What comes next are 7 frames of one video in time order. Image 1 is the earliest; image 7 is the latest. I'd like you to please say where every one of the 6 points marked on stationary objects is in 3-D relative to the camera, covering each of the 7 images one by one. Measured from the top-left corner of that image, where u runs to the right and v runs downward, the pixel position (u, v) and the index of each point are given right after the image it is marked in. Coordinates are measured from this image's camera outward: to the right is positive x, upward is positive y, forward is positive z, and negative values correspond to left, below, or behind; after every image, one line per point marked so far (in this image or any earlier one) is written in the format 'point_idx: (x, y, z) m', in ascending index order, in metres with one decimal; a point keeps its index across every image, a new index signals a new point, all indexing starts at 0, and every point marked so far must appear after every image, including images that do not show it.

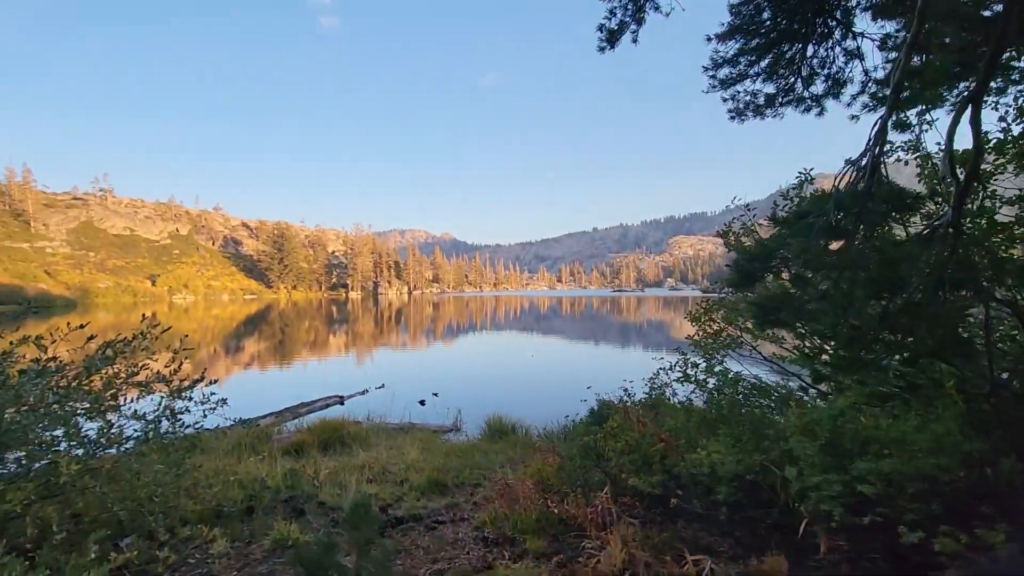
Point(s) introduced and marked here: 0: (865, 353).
0: (+1.8, -0.3, +2.7) m
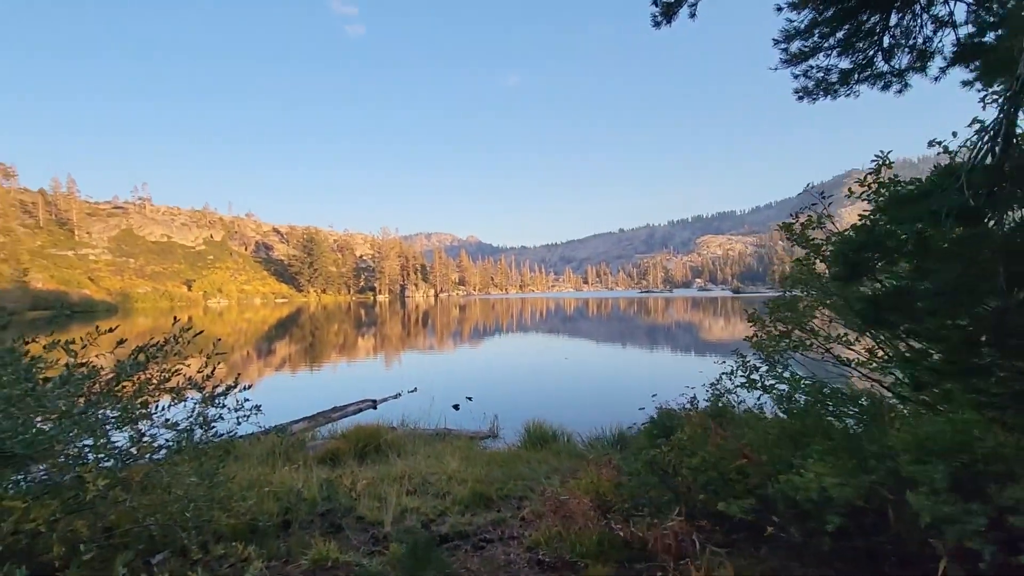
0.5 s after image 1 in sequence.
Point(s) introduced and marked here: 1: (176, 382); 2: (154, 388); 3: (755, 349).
0: (+2.1, -0.3, +2.3) m
1: (-2.0, -0.6, +3.2) m
2: (-2.1, -0.6, +3.0) m
3: (+1.9, -0.5, +4.0) m
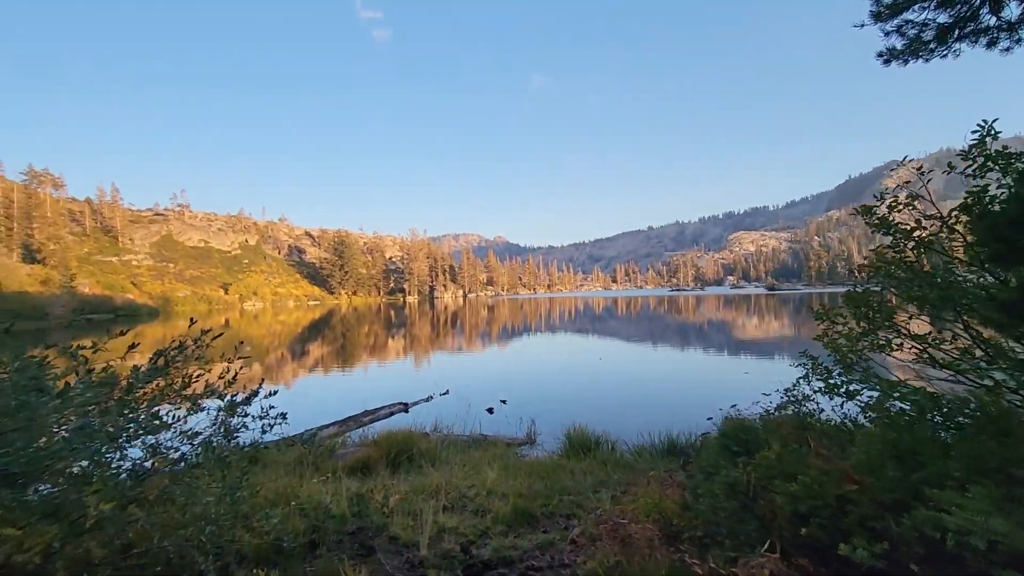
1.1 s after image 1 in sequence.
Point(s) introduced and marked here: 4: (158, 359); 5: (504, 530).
0: (+2.3, -0.3, +1.9) m
1: (-1.8, -0.6, +3.0) m
2: (-1.8, -0.6, +2.8) m
3: (+2.2, -0.4, +3.6) m
4: (-1.9, -0.4, +2.8) m
5: (0.0, -1.4, +3.0) m
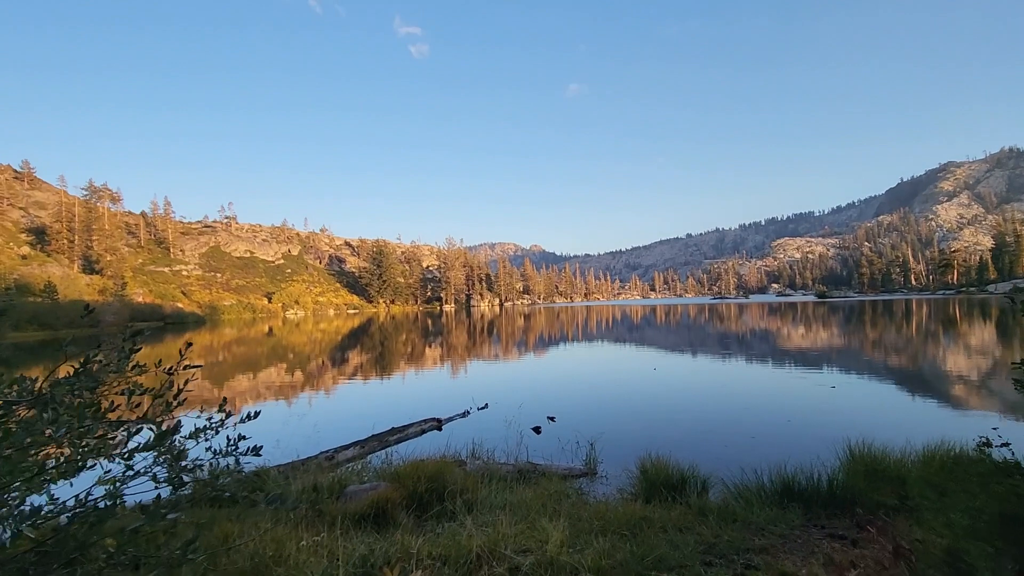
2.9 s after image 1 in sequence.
0: (+2.5, -0.1, +0.7) m
1: (-1.5, -0.5, +2.0) m
2: (-1.5, -0.5, +1.9) m
3: (+2.5, -0.3, +2.4) m
4: (-1.6, -0.3, +1.9) m
5: (+0.3, -1.3, +1.9) m
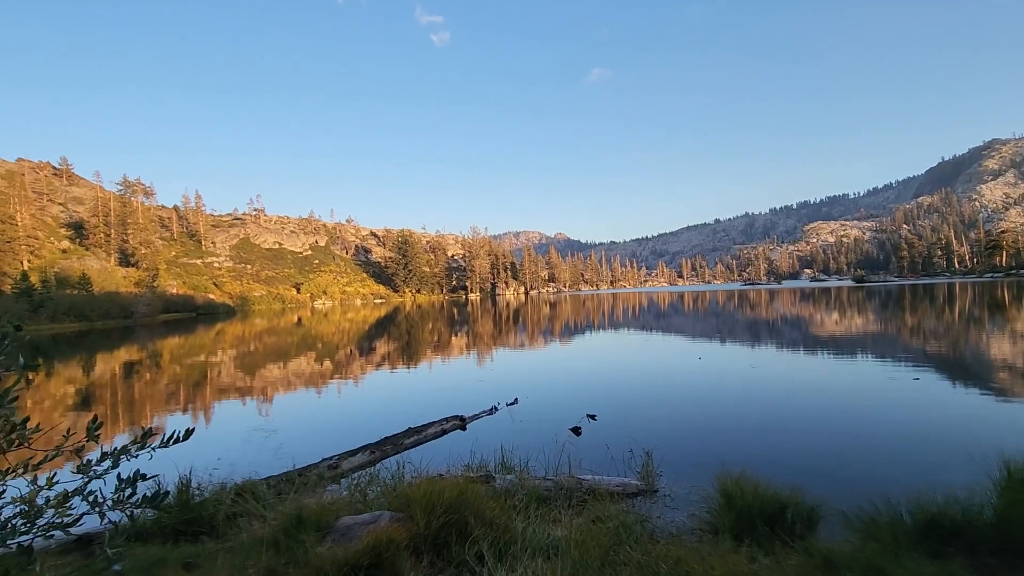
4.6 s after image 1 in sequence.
0: (+2.6, 0.0, -0.3) m
1: (-1.3, -0.4, +1.2) m
2: (-1.4, -0.4, +1.1) m
3: (+2.7, -0.2, +1.4) m
4: (-1.5, -0.2, +1.1) m
5: (+0.4, -1.2, +1.1) m
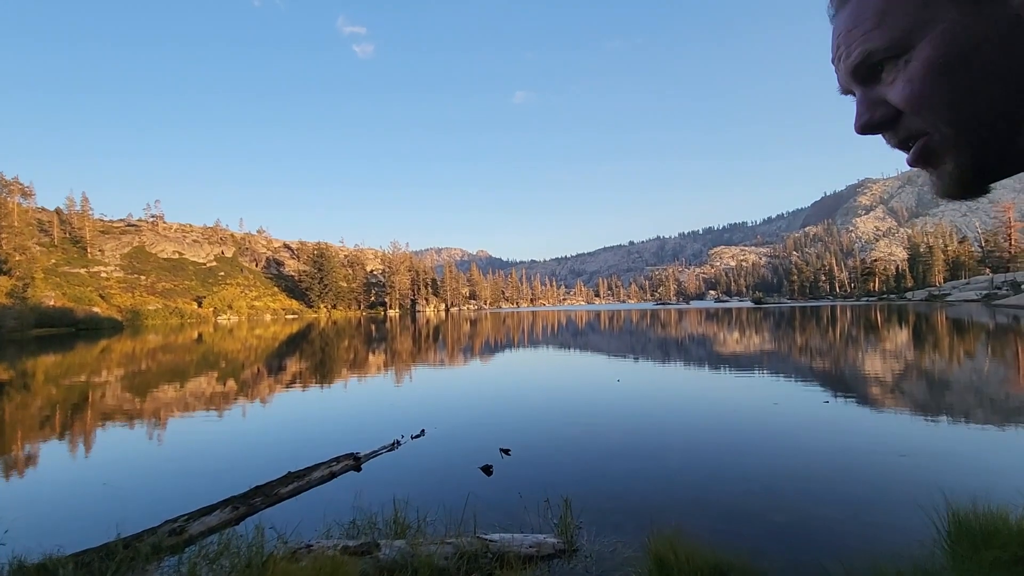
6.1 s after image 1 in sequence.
0: (+2.5, 0.0, -0.5) m
1: (-1.6, -0.4, +0.4) m
2: (-1.6, -0.4, +0.3) m
3: (+2.4, -0.3, +1.2) m
4: (-1.7, -0.2, +0.3) m
5: (+0.2, -1.2, +0.5) m
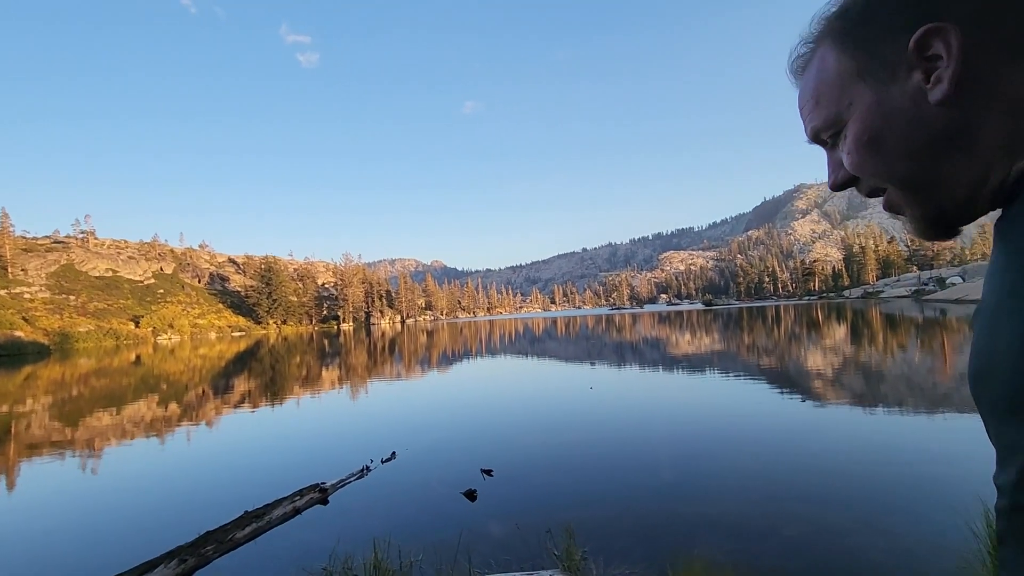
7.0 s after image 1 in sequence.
0: (+2.8, +0.1, -0.6) m
1: (-1.4, -0.4, -0.1) m
2: (-1.4, -0.4, -0.2) m
3: (+2.5, -0.2, +1.0) m
4: (-1.5, -0.2, -0.2) m
5: (+0.4, -1.2, +0.1) m
